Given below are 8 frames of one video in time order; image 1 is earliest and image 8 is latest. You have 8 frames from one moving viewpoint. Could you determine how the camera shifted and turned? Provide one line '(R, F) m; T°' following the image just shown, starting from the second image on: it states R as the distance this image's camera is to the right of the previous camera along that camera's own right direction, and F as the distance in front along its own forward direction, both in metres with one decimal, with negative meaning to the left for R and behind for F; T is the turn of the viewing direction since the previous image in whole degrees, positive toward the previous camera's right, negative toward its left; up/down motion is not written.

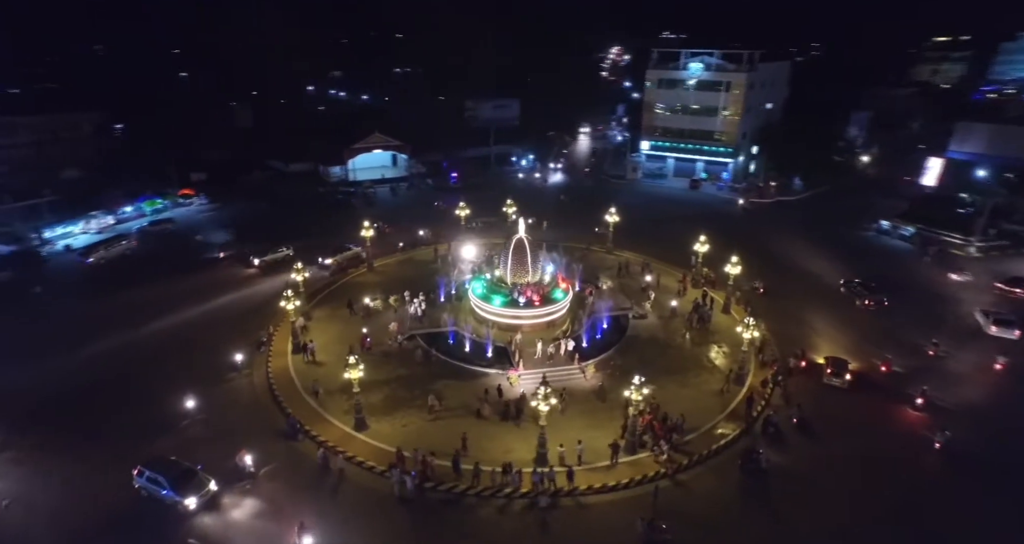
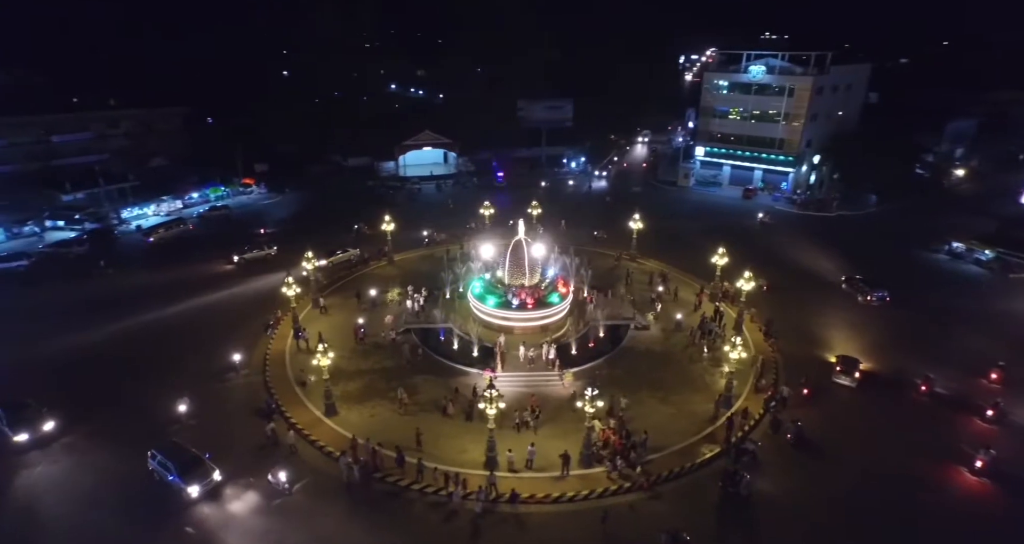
(+3.4, +0.4) m; -7°
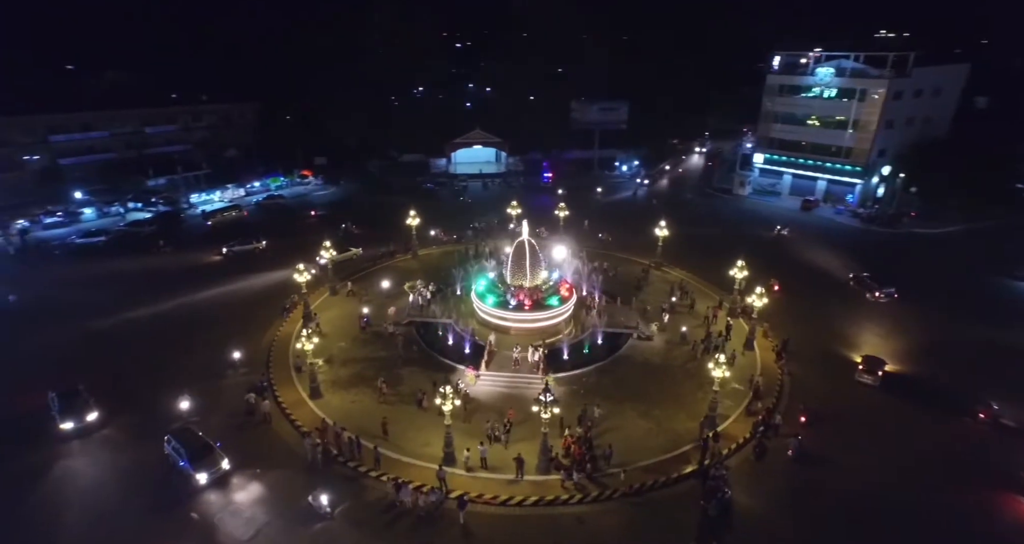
(+3.1, +0.3) m; -7°
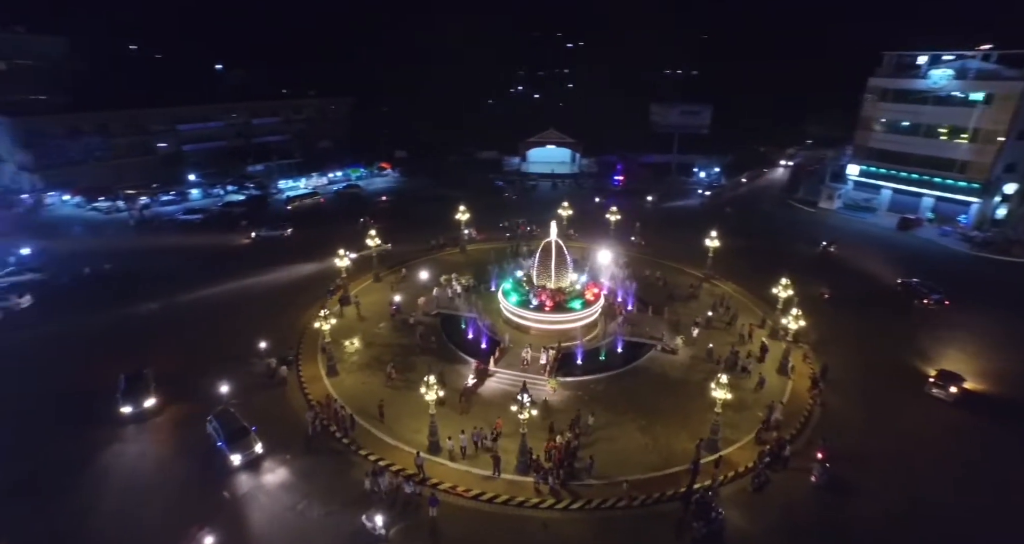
(+2.9, +0.2) m; -9°
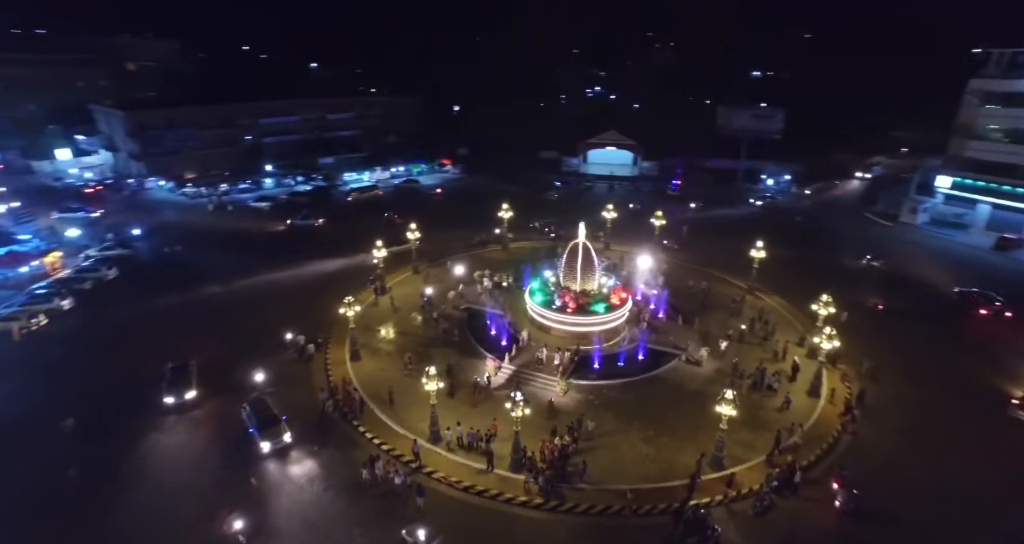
(+2.0, 0.0) m; -7°
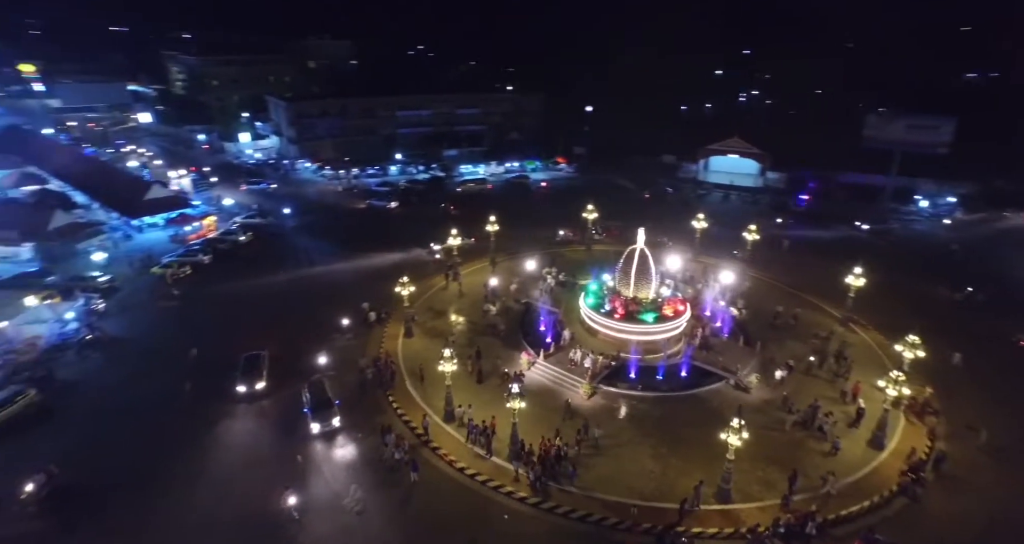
(+3.6, 0.0) m; -14°
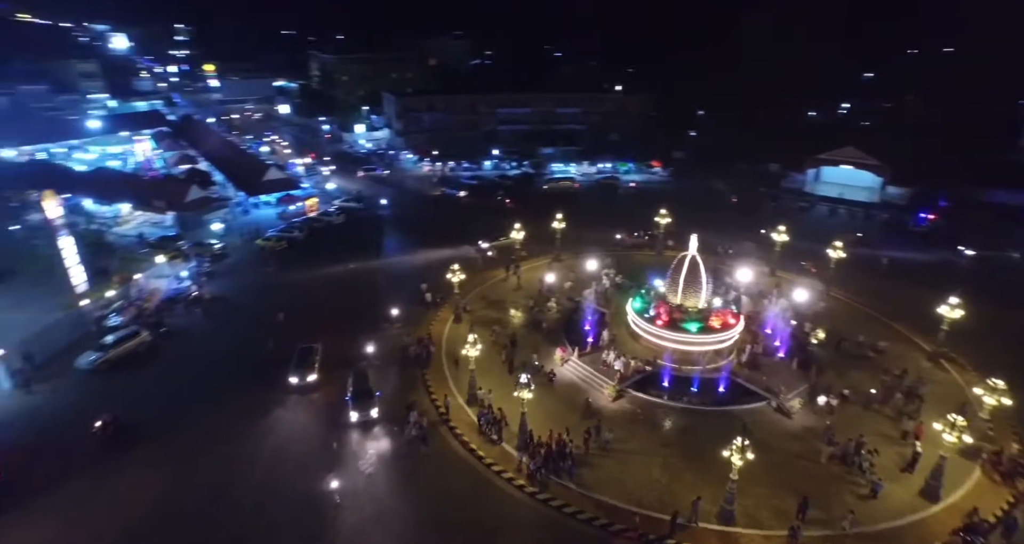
(+2.6, -0.3) m; -11°
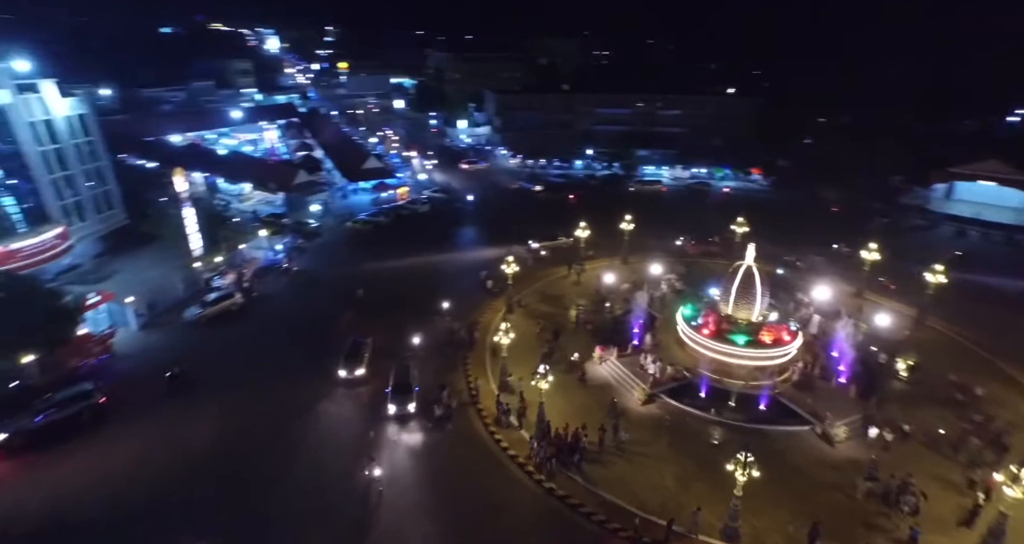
(+2.4, -0.4) m; -11°
